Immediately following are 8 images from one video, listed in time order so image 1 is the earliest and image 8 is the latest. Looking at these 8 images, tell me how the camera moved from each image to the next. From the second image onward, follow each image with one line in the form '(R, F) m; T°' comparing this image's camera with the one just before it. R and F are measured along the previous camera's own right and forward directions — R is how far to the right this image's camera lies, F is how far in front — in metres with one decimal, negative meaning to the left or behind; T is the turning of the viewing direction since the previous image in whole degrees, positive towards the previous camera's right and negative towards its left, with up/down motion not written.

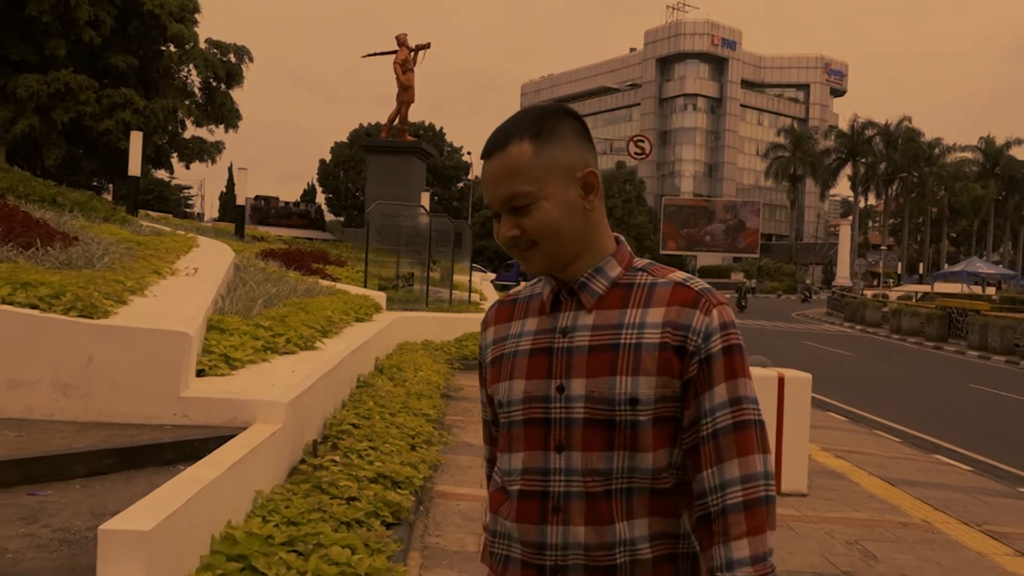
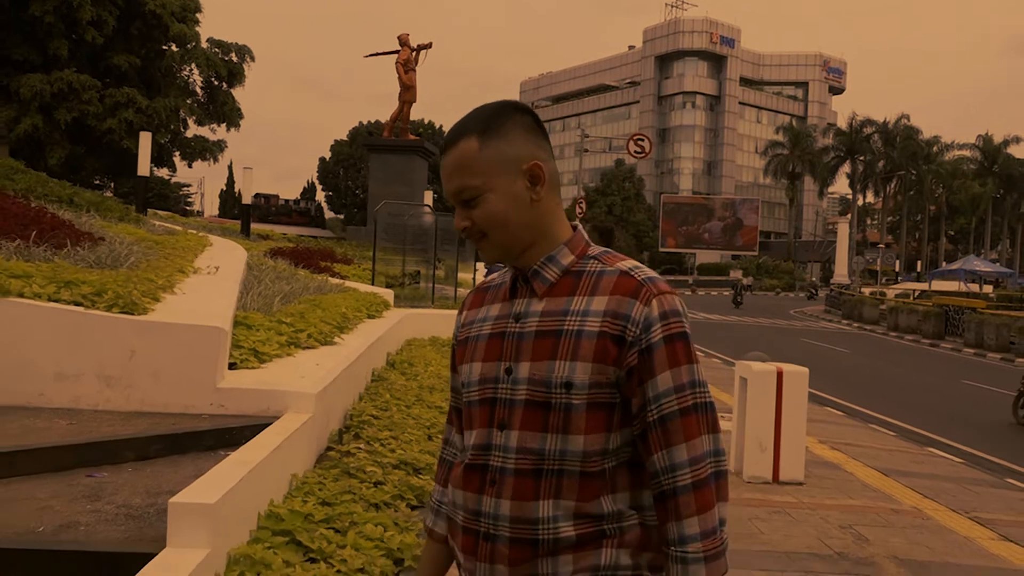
(-0.1, -0.3) m; 0°
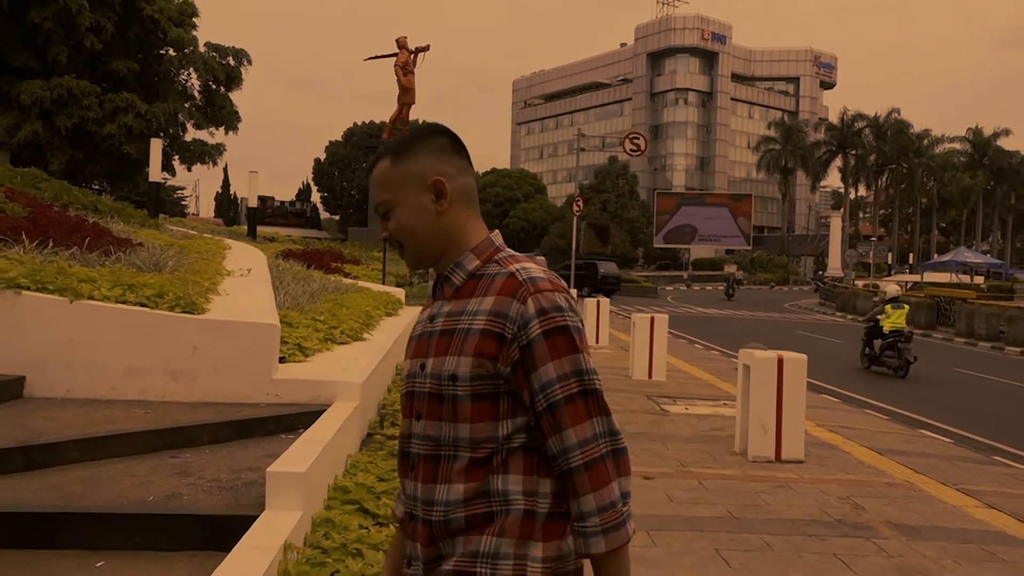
(-0.2, -0.5) m; 0°
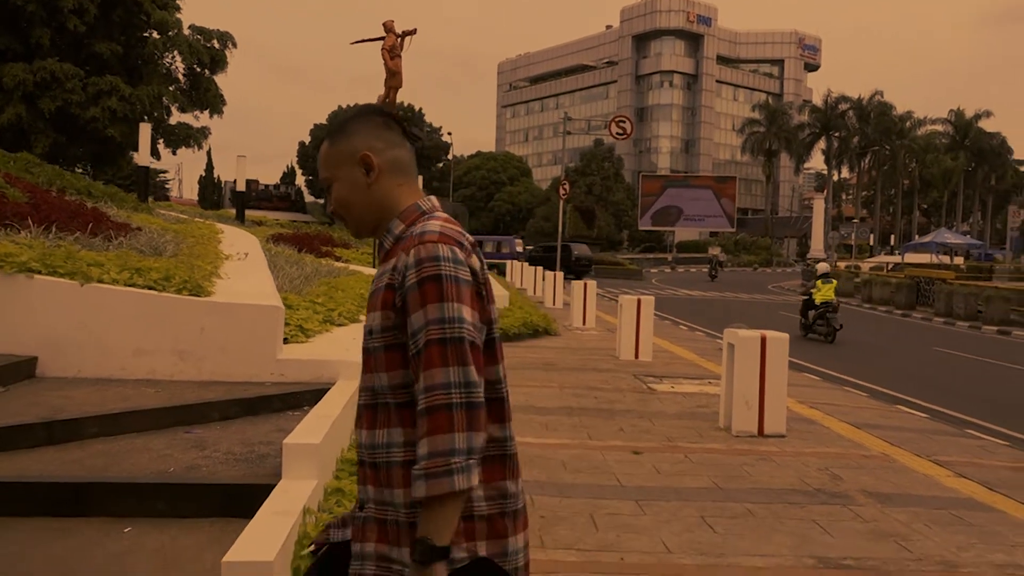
(-0.1, -0.2) m; +1°
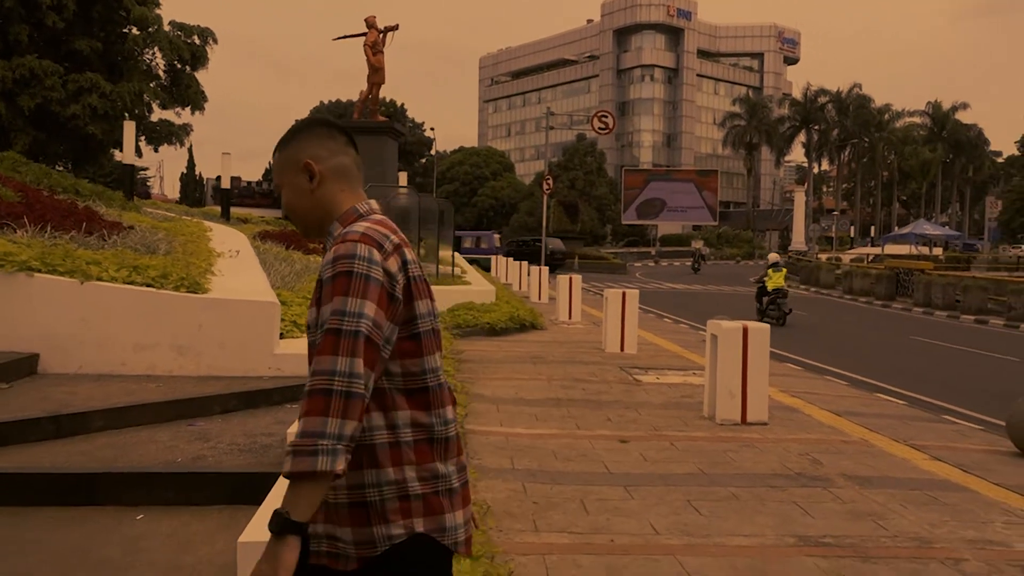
(0.0, -0.2) m; +1°
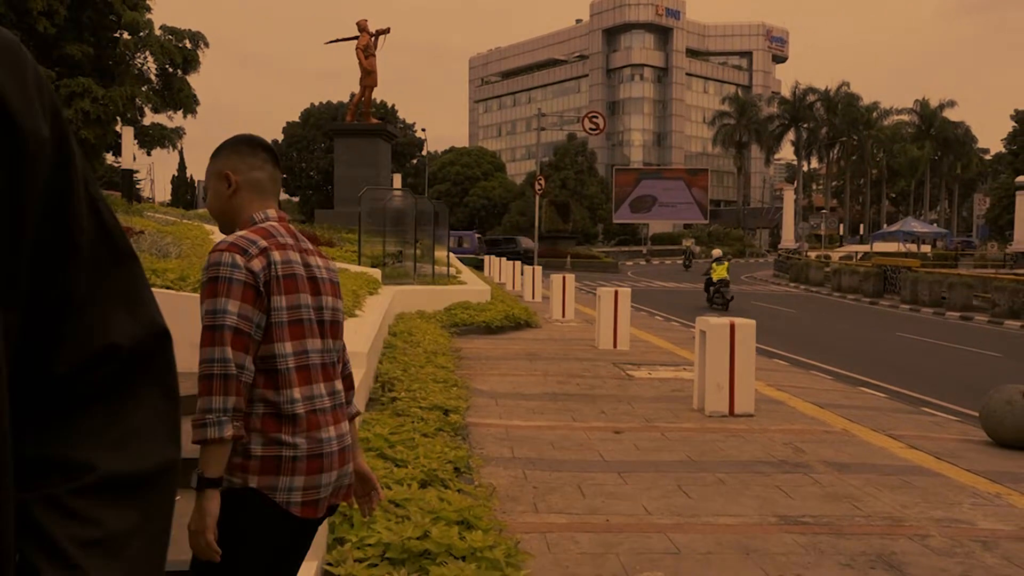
(-0.1, -0.4) m; +1°
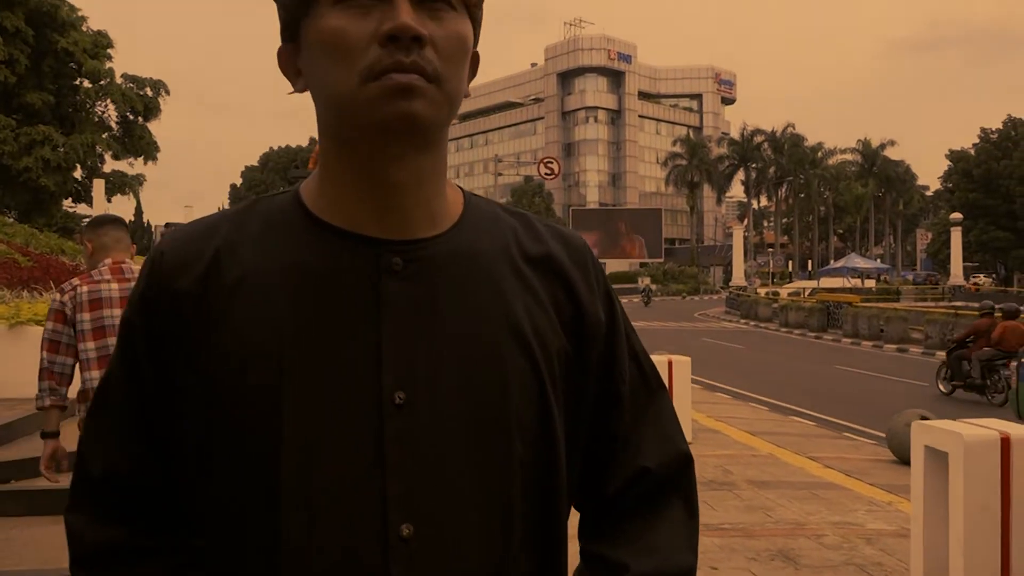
(0.0, -0.9) m; +3°
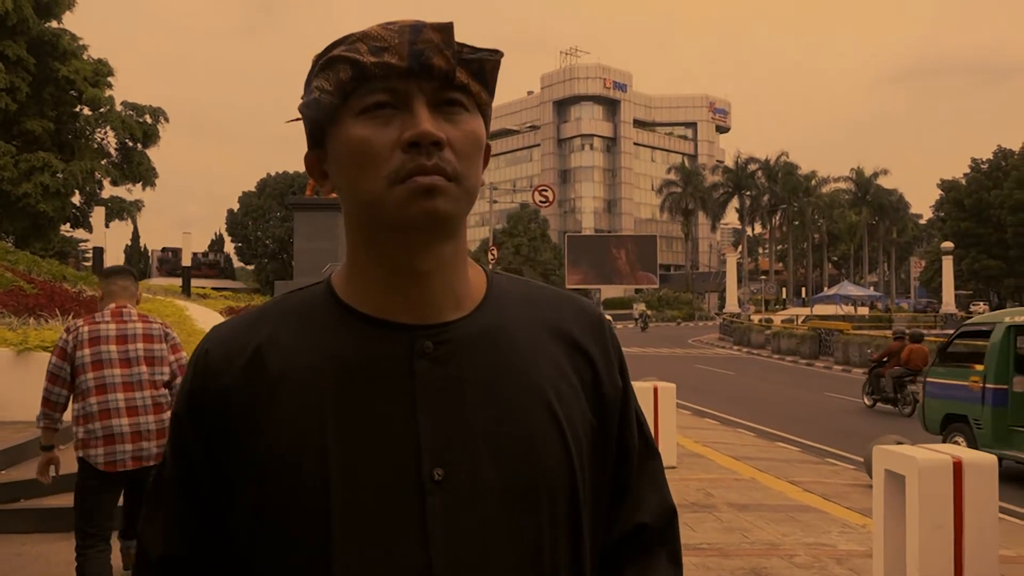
(+0.1, -0.3) m; 0°
